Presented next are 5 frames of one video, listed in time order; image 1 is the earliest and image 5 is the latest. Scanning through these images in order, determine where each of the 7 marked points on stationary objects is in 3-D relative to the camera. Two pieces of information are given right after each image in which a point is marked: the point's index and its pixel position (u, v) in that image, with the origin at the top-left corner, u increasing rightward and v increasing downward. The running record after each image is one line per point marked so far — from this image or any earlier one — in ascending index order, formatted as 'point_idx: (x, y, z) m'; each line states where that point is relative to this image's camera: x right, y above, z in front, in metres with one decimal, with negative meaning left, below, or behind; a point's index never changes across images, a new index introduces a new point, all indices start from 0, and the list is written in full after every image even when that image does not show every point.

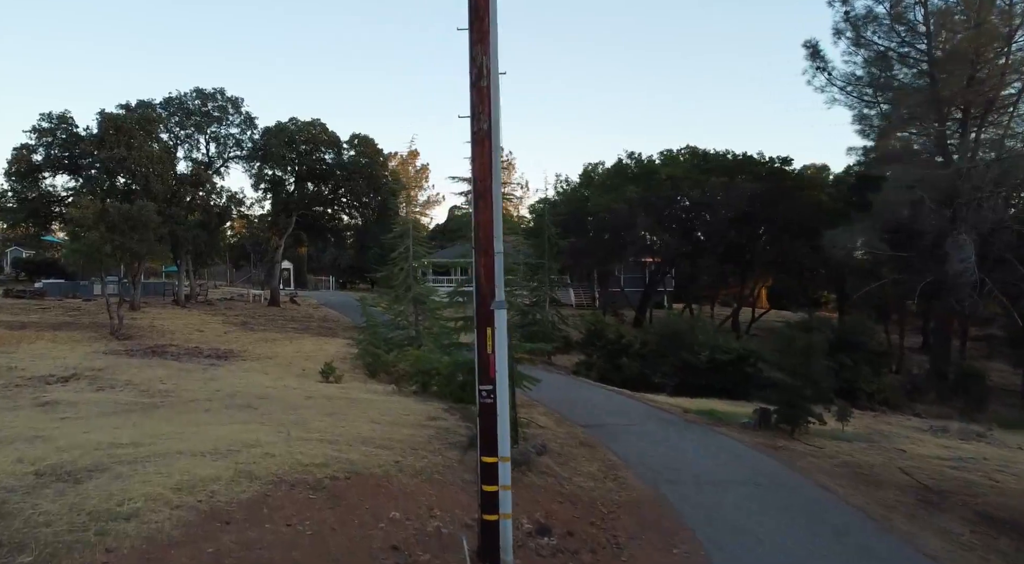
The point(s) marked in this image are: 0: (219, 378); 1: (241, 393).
0: (-5.5, -1.8, +14.5) m
1: (-4.2, -1.7, +12.0) m
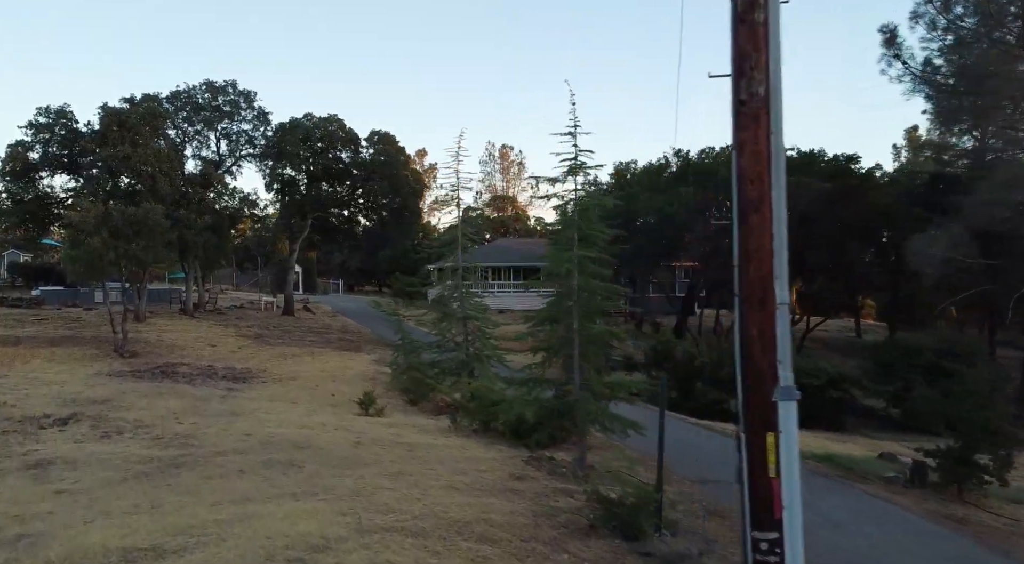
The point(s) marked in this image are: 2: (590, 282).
0: (-4.3, -2.1, +12.4) m
1: (-3.0, -2.0, +9.9) m
2: (+0.9, 0.0, +9.3) m
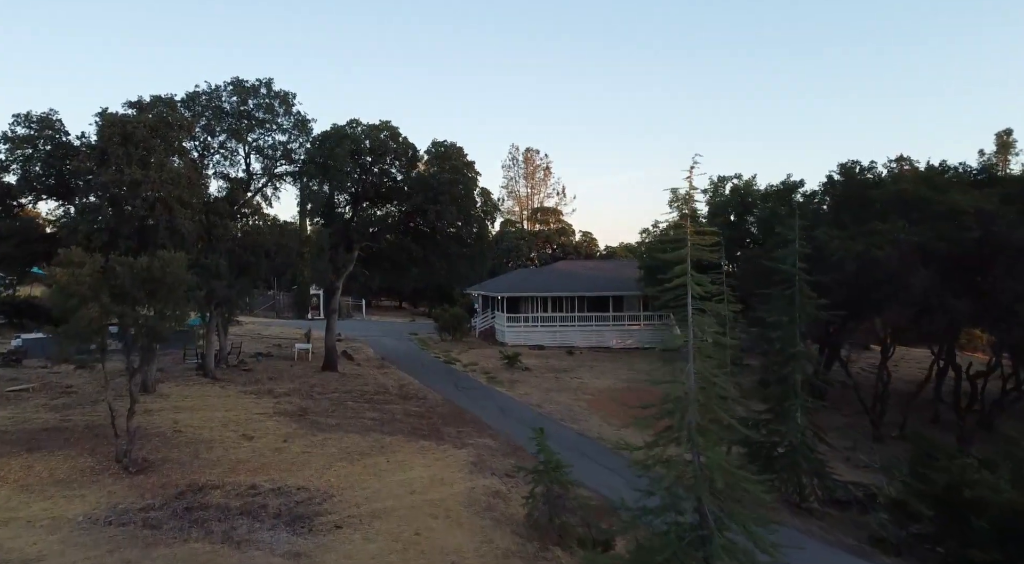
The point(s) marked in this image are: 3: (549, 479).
0: (-1.3, -3.6, +6.6) m
1: (0.0, -3.5, +4.1) m
2: (+4.0, -1.5, +3.5) m
3: (+0.6, -2.9, +11.6) m
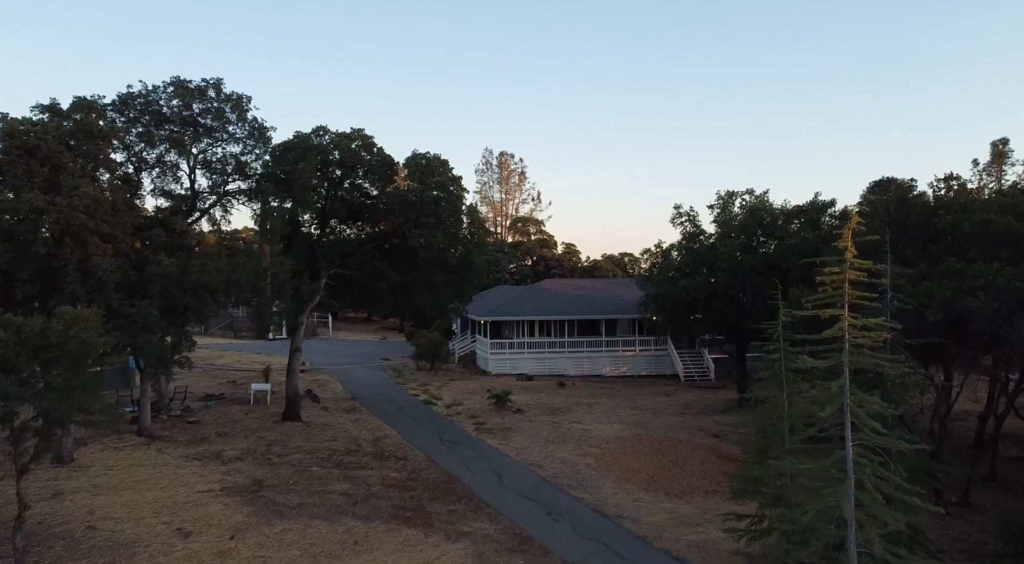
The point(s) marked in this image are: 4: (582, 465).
0: (-0.7, -4.5, +3.3) m
1: (+0.6, -4.4, +0.9) m
2: (+4.6, -2.4, +0.4) m
3: (+0.9, -3.8, +8.4) m
4: (+1.7, -4.4, +18.6) m
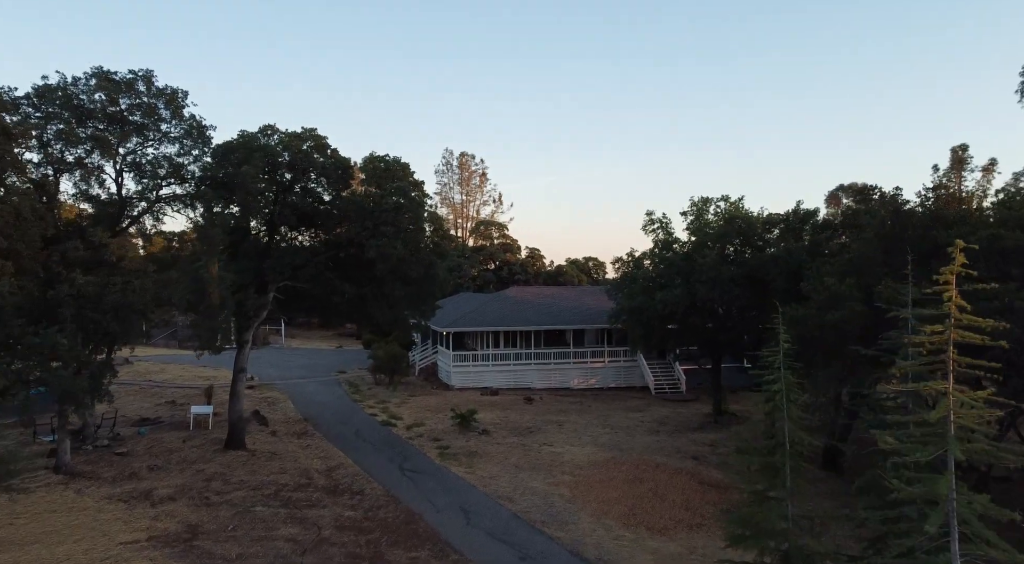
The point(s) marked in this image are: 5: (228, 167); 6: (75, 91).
0: (-0.6, -4.8, +1.7) m
1: (+0.8, -4.7, -0.7) m
2: (+4.9, -2.7, -0.9) m
3: (+0.7, -4.2, +6.8) m
4: (+1.0, -4.8, +17.1) m
5: (-6.8, +2.7, +18.4) m
6: (-8.9, +3.9, +15.7) m
